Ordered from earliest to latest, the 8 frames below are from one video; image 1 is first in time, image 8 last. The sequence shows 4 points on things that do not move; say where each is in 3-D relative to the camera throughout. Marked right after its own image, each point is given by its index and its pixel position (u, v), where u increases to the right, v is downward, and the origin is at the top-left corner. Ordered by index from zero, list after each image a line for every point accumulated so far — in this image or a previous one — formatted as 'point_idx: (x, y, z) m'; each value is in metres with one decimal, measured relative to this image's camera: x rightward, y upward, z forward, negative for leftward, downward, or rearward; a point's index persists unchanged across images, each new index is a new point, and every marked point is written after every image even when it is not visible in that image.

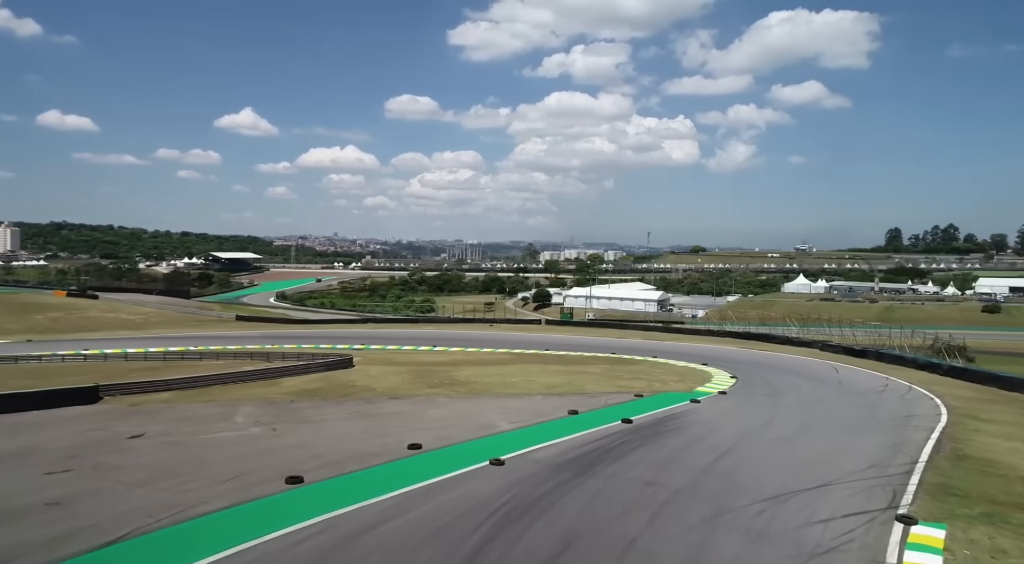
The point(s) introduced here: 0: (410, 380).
0: (-3.0, -2.9, +19.6) m
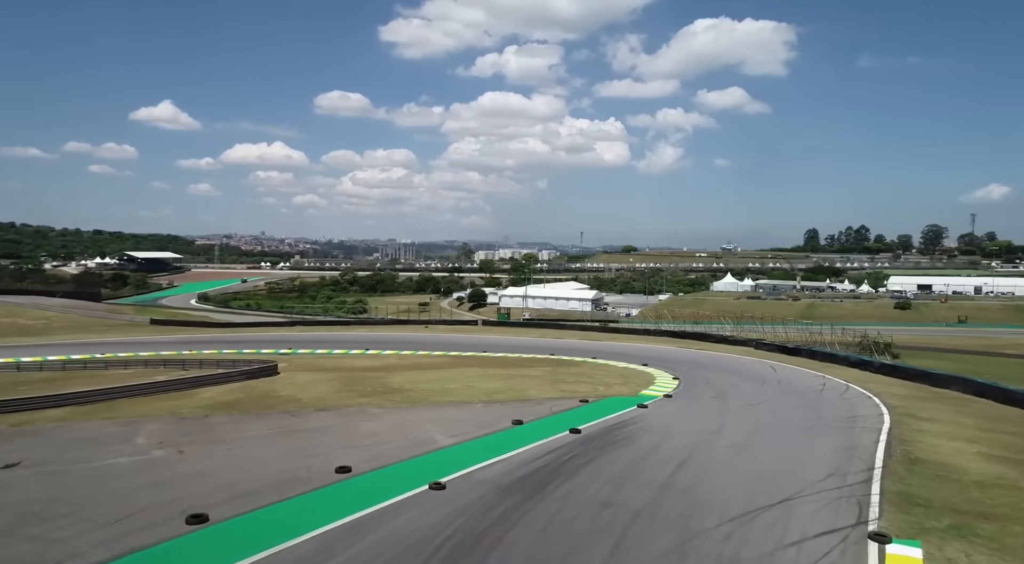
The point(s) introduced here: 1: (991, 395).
0: (-4.7, -2.9, +18.3) m
1: (+13.7, -3.3, +19.1) m
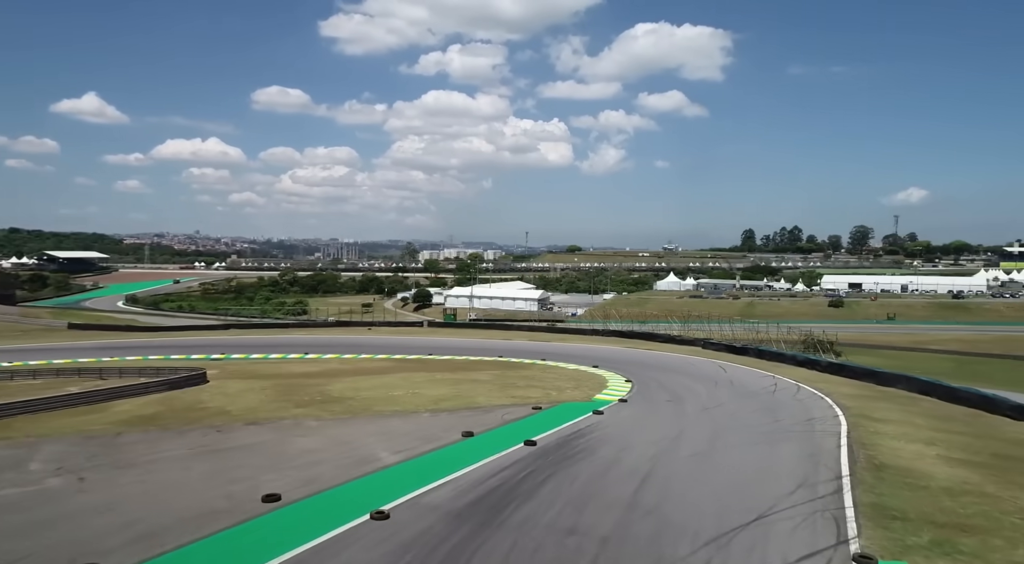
0: (-6.1, -3.0, +16.9) m
1: (+12.3, -3.2, +19.3) m
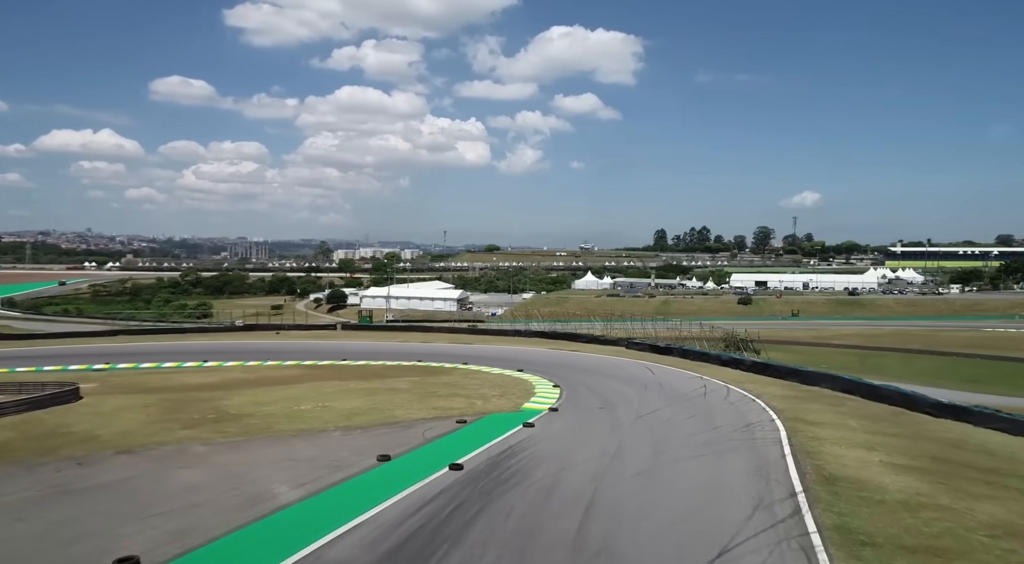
0: (-7.8, -3.0, +14.7) m
1: (+10.1, -3.2, +19.3) m
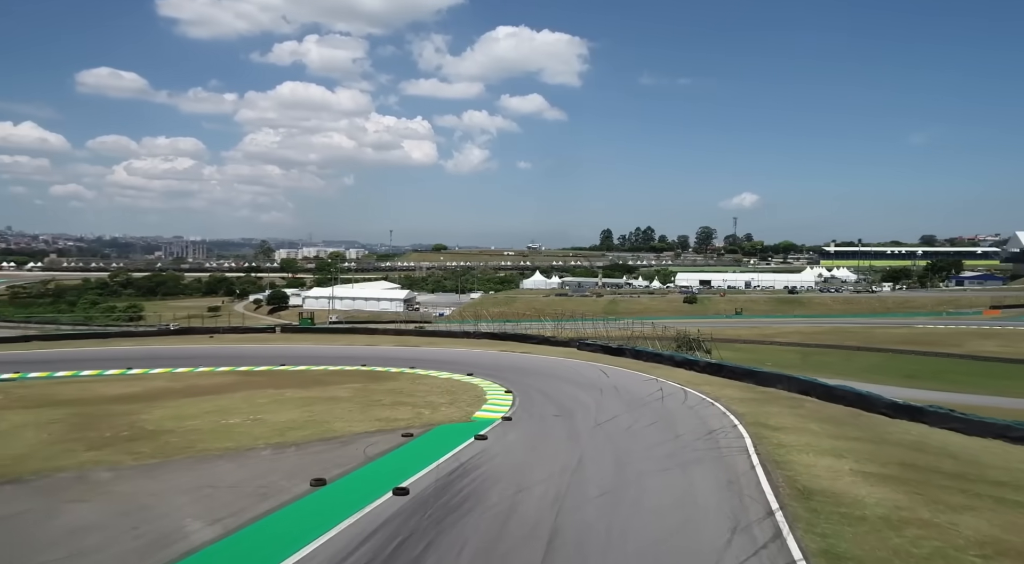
0: (-8.8, -3.1, +13.0) m
1: (+8.7, -3.2, +19.0) m
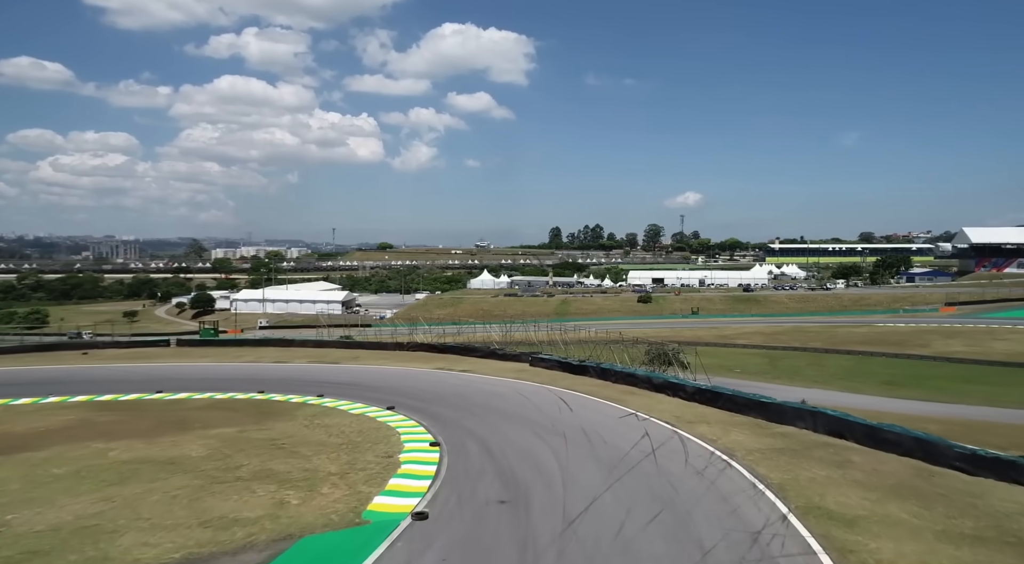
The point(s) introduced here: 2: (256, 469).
0: (-9.8, -3.3, +6.7) m
1: (+7.2, -3.2, +14.0) m
2: (-4.6, -3.3, +11.8) m
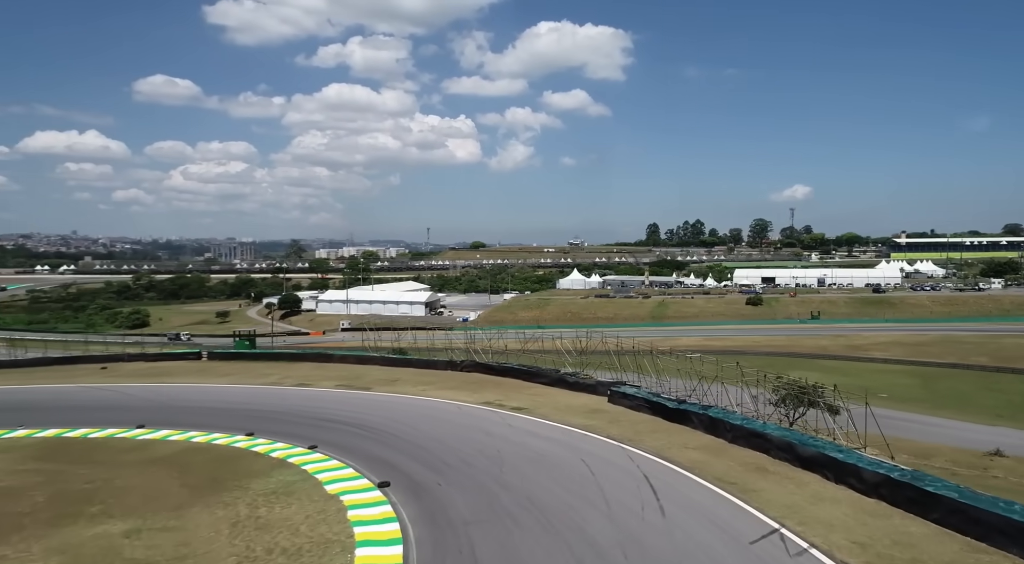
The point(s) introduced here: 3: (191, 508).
0: (-10.4, -3.5, +1.3) m
1: (+7.4, -3.4, +6.1) m
2: (-4.6, -3.6, +5.7) m
3: (-5.6, -3.9, +11.7) m
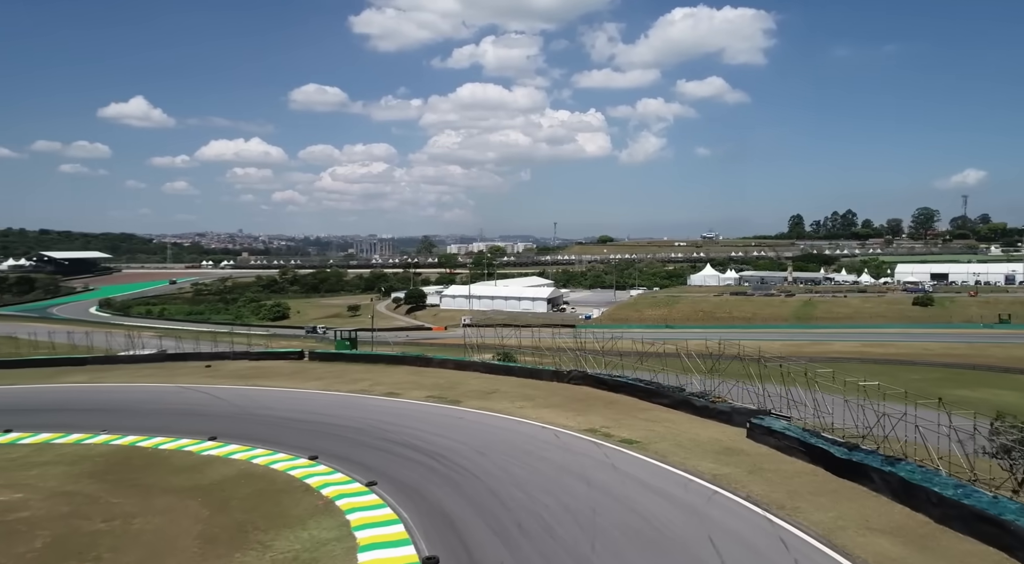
0: (-11.2, -3.6, -0.2) m
1: (+7.3, -3.6, +1.1) m
2: (-4.6, -3.7, +3.0) m
3: (-4.4, -3.9, +9.1) m
